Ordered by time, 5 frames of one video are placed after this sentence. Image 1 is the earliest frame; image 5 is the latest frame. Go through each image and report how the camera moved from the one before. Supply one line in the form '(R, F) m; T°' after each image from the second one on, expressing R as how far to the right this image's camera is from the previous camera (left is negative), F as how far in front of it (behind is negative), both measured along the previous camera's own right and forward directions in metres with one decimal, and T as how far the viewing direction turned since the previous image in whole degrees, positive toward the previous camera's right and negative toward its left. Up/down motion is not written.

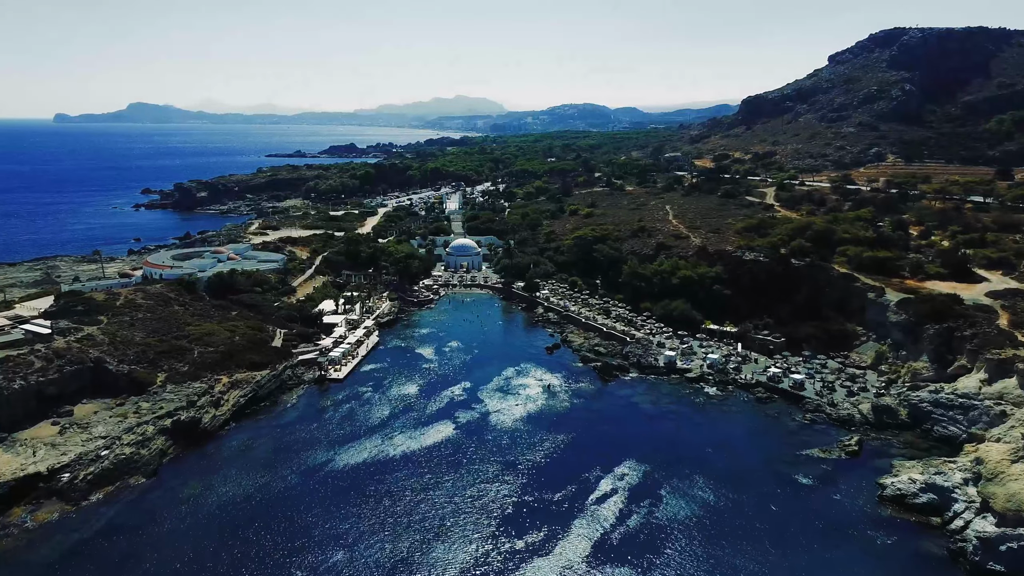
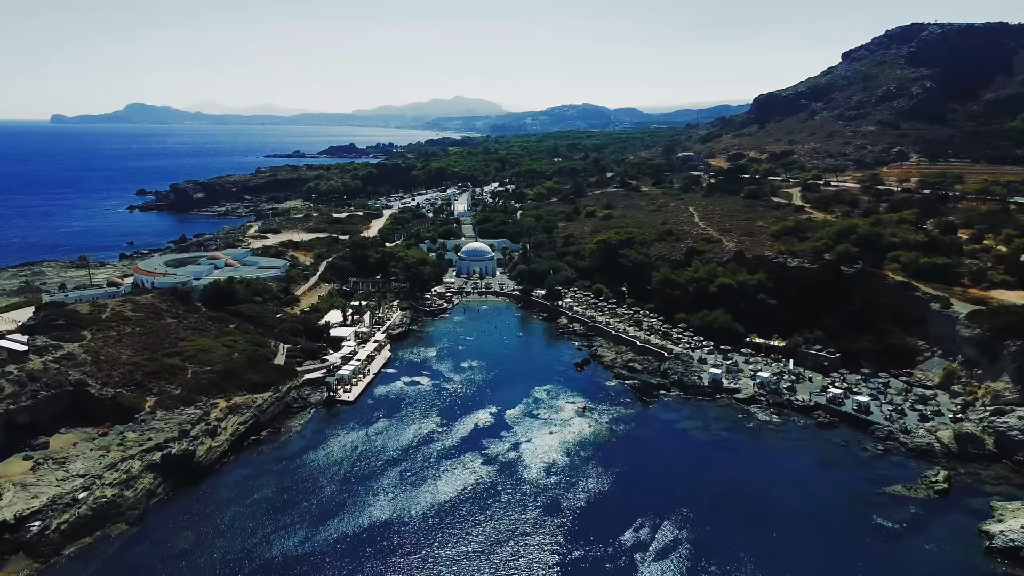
(-2.2, +5.1) m; 0°
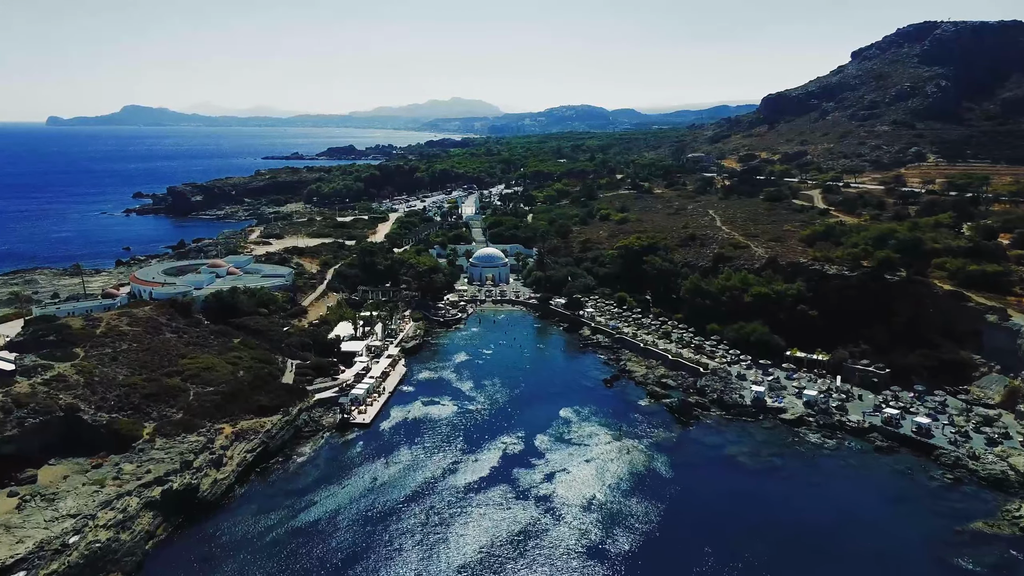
(-2.0, +3.5) m; 0°
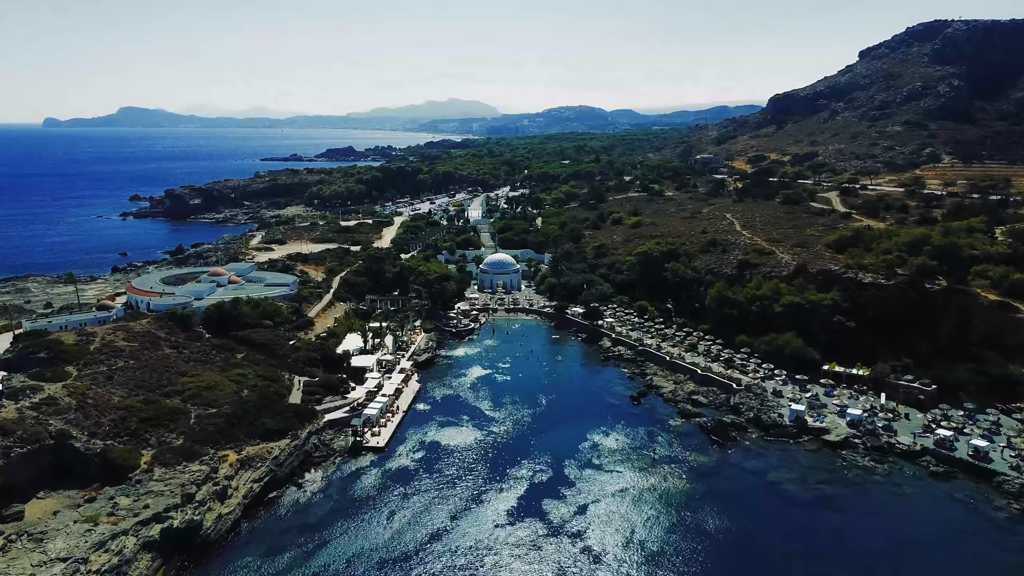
(-1.6, +2.9) m; 0°
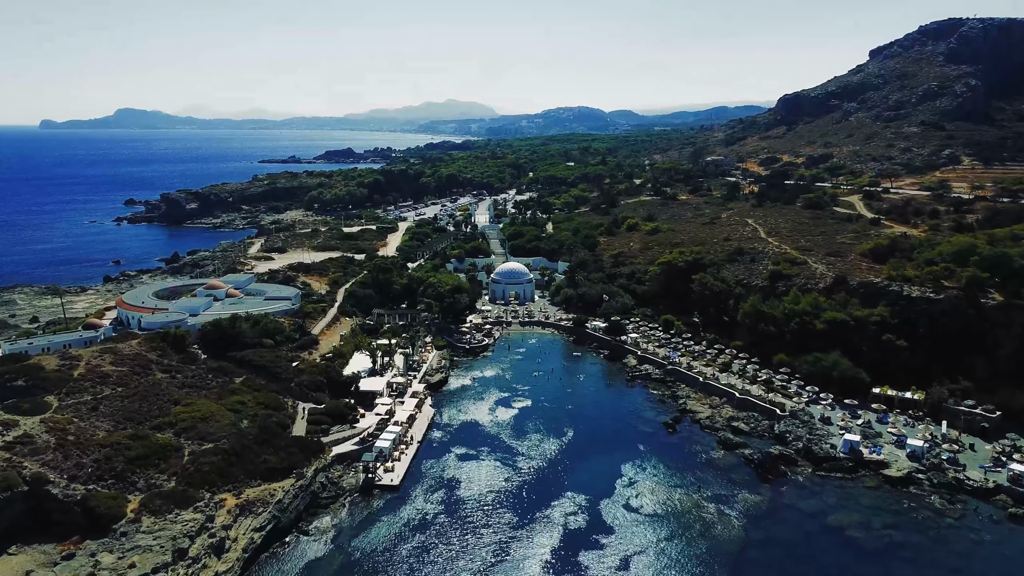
(-1.6, +3.8) m; 0°
